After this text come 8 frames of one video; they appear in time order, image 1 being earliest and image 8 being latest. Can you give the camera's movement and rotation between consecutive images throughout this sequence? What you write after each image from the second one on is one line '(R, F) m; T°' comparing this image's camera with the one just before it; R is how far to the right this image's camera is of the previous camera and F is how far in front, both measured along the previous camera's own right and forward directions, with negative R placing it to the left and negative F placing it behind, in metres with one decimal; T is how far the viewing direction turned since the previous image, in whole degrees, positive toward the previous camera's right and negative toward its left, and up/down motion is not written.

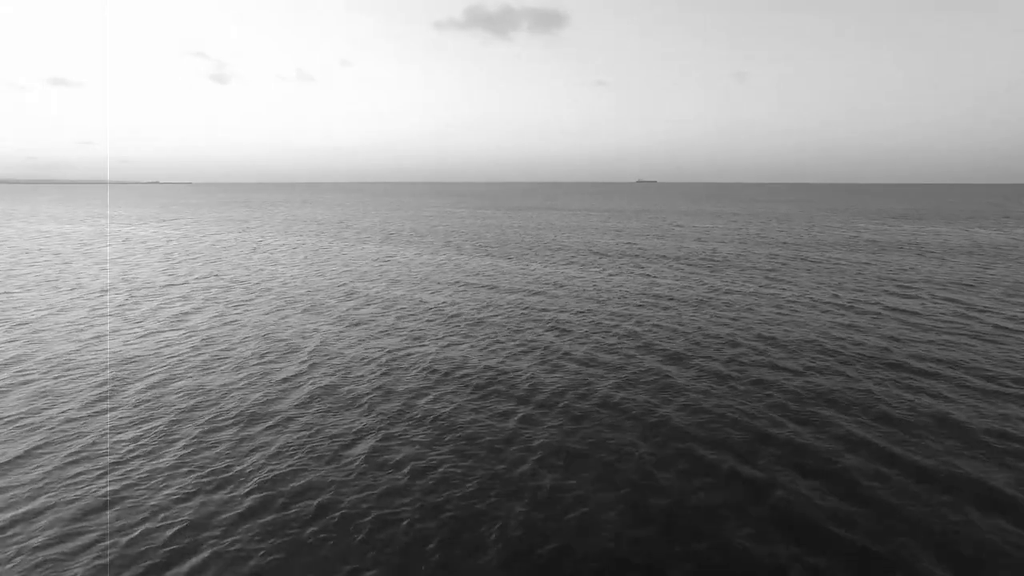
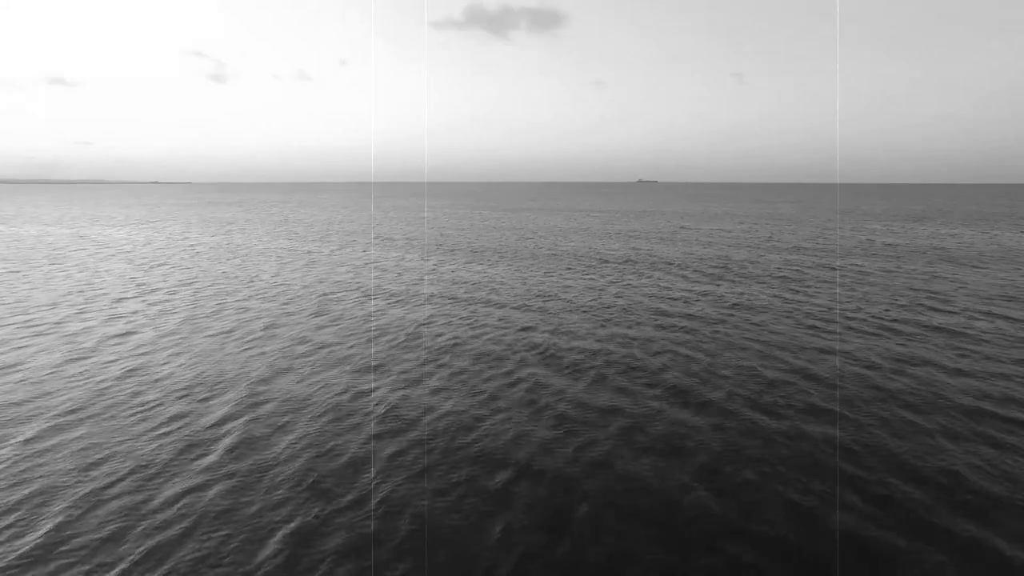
(+0.6, +3.8) m; 0°
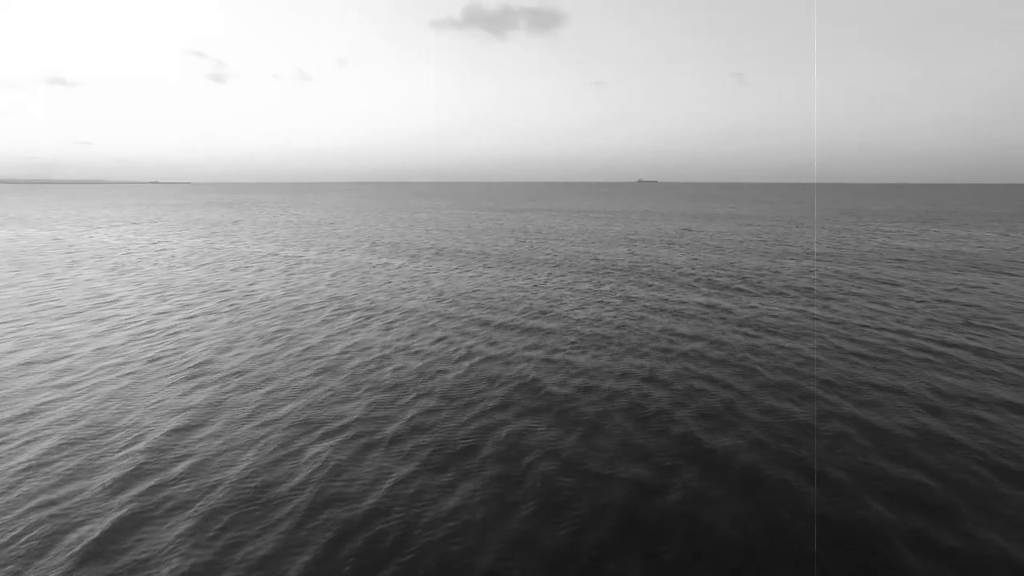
(+0.5, +3.8) m; 0°
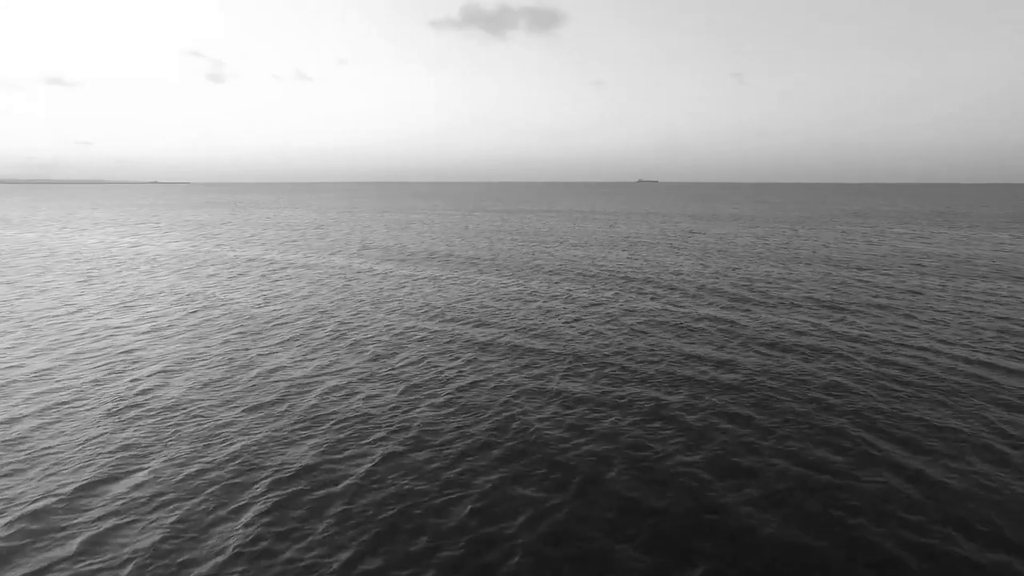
(+0.3, +3.0) m; 0°
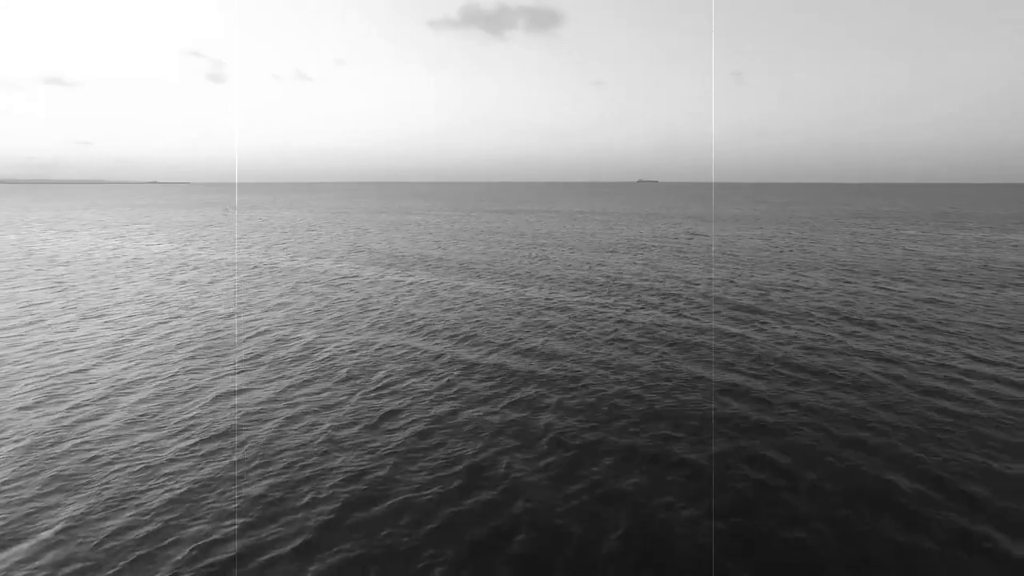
(+0.3, +2.8) m; 0°
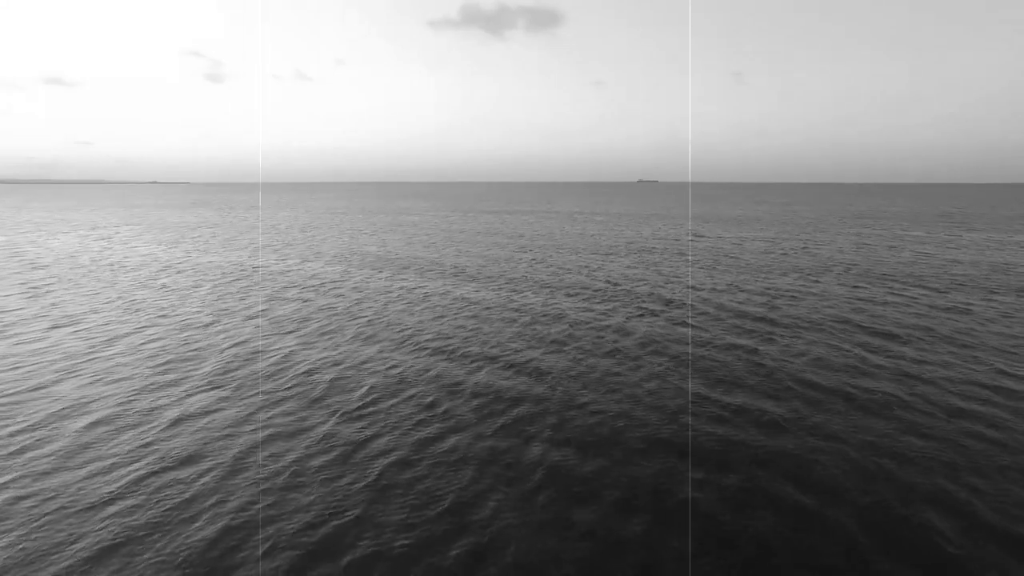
(+0.3, +2.1) m; 0°
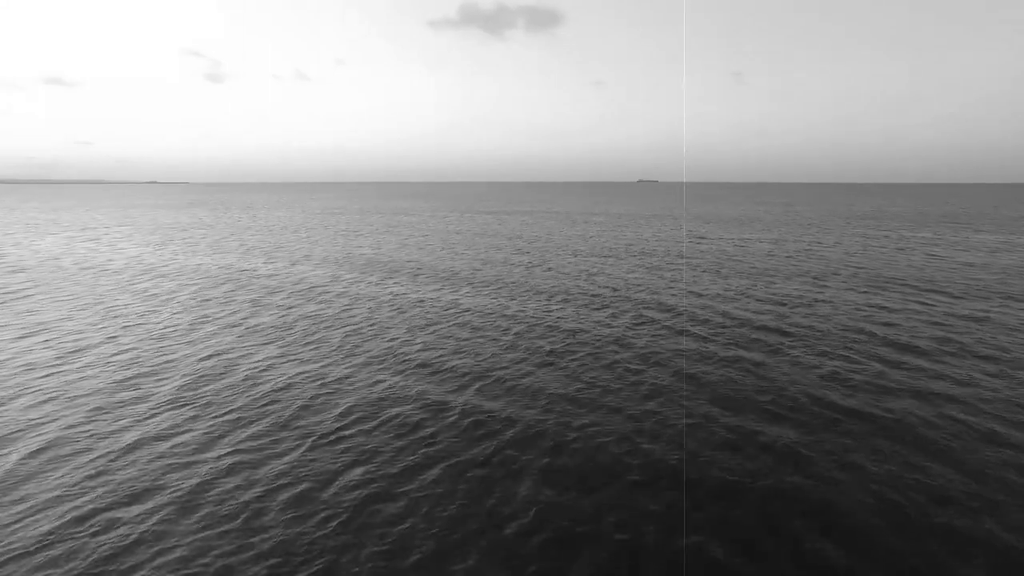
(+0.4, +2.0) m; 0°
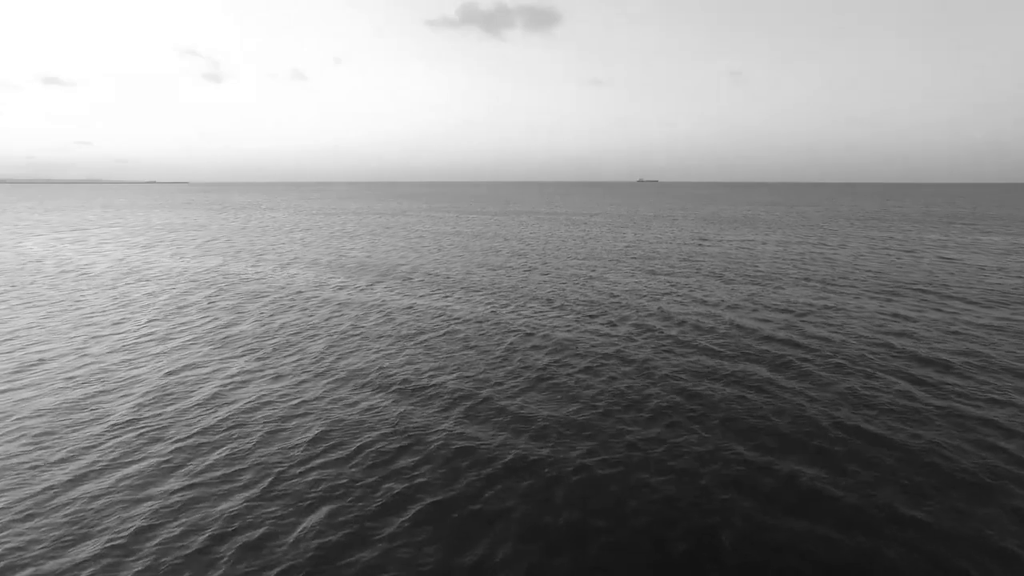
(+0.3, +2.1) m; 0°
